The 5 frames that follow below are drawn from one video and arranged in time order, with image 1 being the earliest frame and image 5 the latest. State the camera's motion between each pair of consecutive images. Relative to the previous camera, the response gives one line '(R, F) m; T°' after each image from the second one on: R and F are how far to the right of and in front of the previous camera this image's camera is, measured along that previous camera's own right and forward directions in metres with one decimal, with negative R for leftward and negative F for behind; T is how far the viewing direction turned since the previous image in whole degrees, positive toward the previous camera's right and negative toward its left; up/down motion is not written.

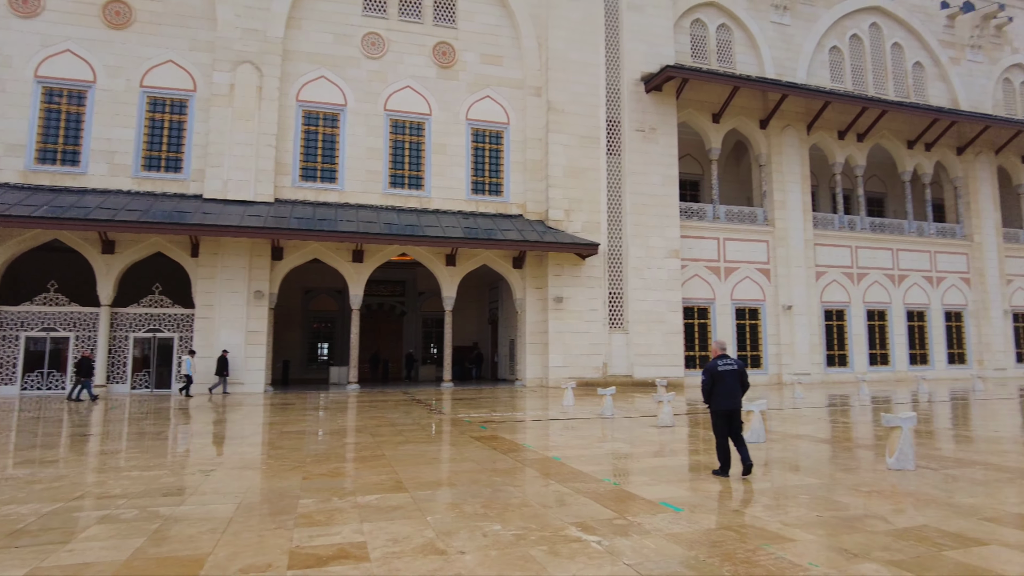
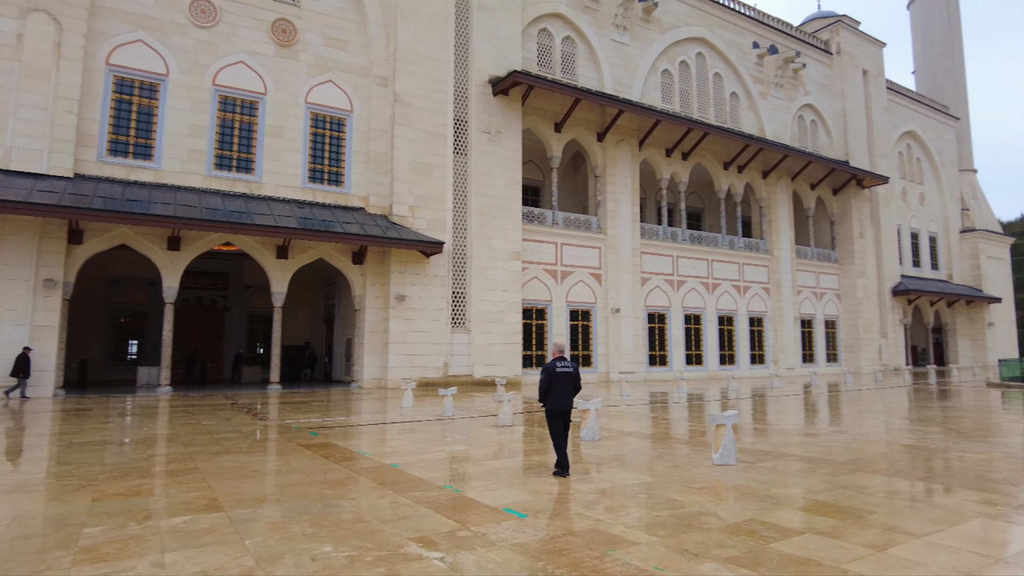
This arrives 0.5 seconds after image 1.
(0.0, +0.3) m; +14°
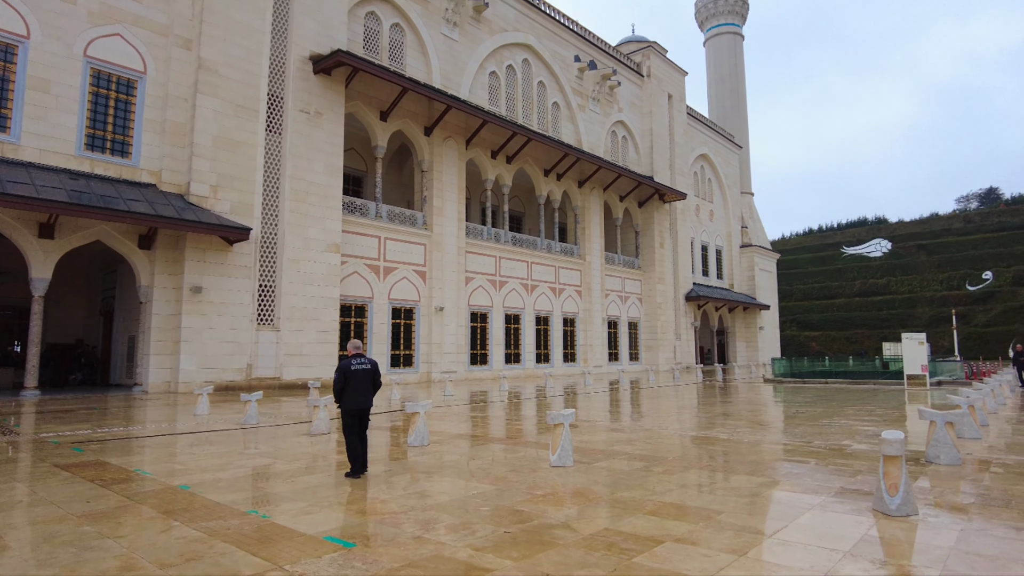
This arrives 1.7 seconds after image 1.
(-0.1, +0.6) m; +16°
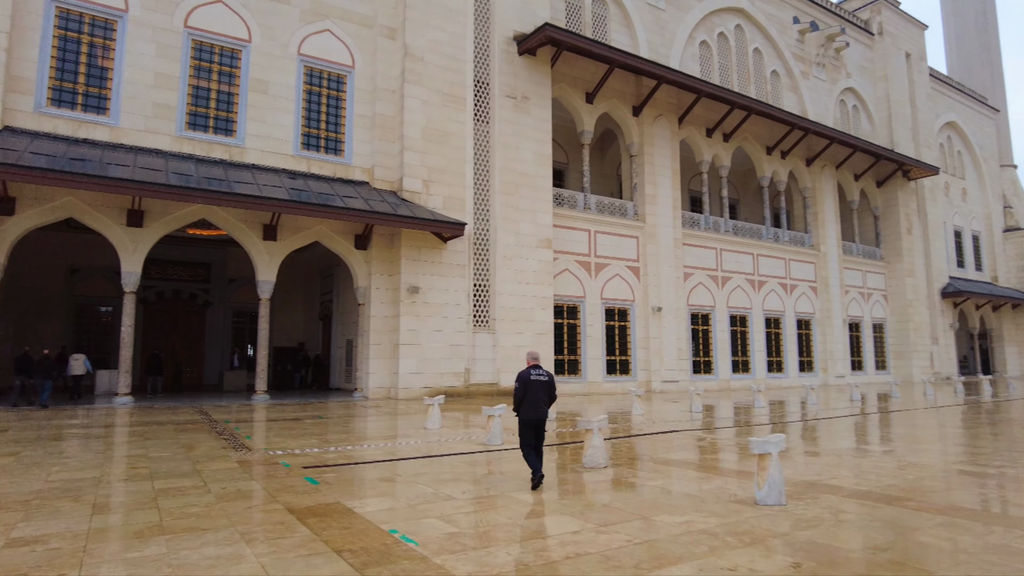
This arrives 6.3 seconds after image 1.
(-1.5, +2.0) m; -15°
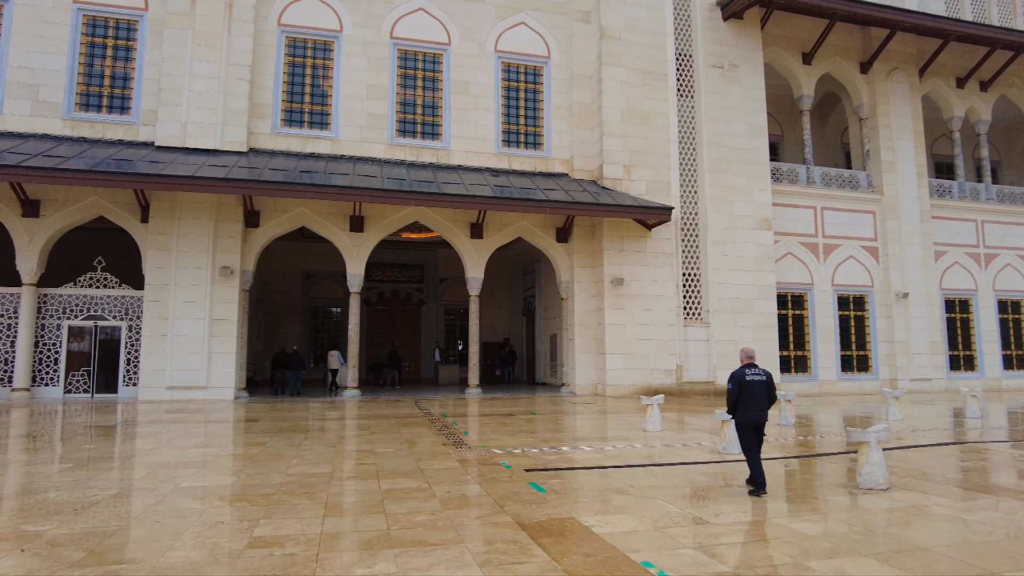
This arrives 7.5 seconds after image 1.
(-0.3, +0.6) m; -17°
